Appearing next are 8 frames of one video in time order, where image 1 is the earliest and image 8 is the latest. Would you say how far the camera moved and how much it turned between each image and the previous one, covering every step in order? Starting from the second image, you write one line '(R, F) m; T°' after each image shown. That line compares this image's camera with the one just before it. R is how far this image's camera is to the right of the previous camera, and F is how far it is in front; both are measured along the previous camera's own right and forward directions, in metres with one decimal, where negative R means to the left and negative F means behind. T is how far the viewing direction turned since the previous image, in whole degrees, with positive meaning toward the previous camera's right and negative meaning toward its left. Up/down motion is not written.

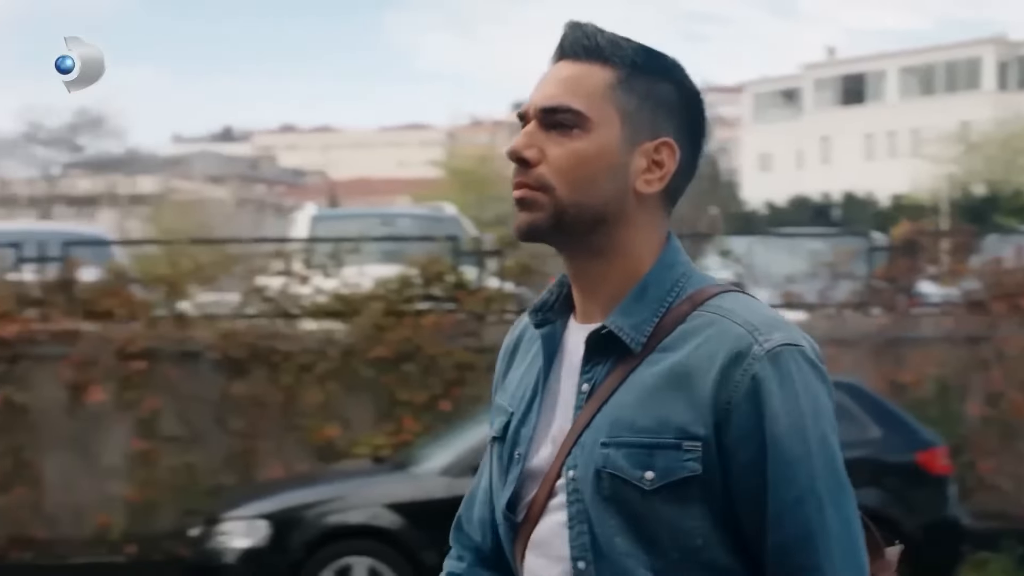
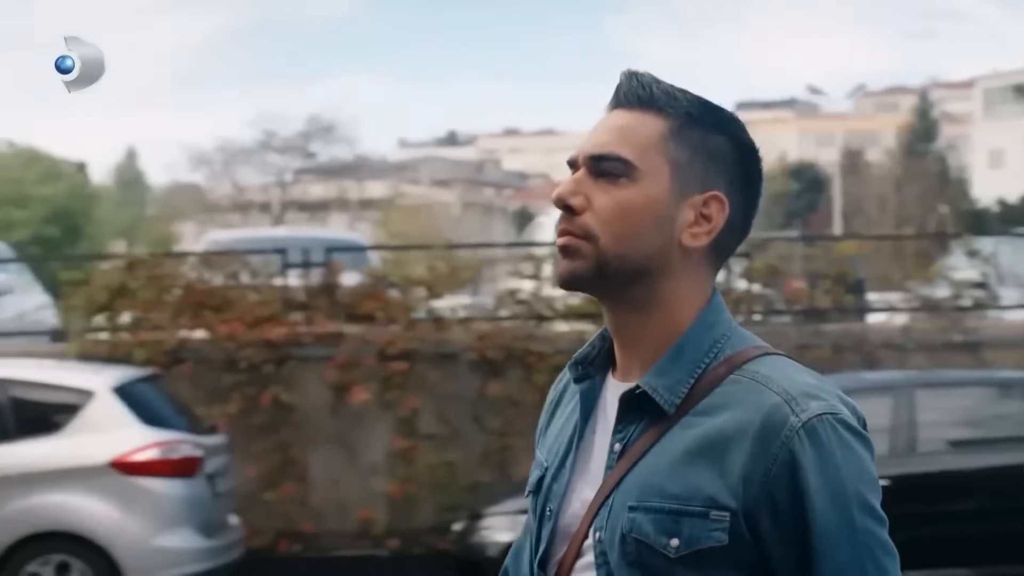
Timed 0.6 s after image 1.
(+0.4, -0.1) m; -9°
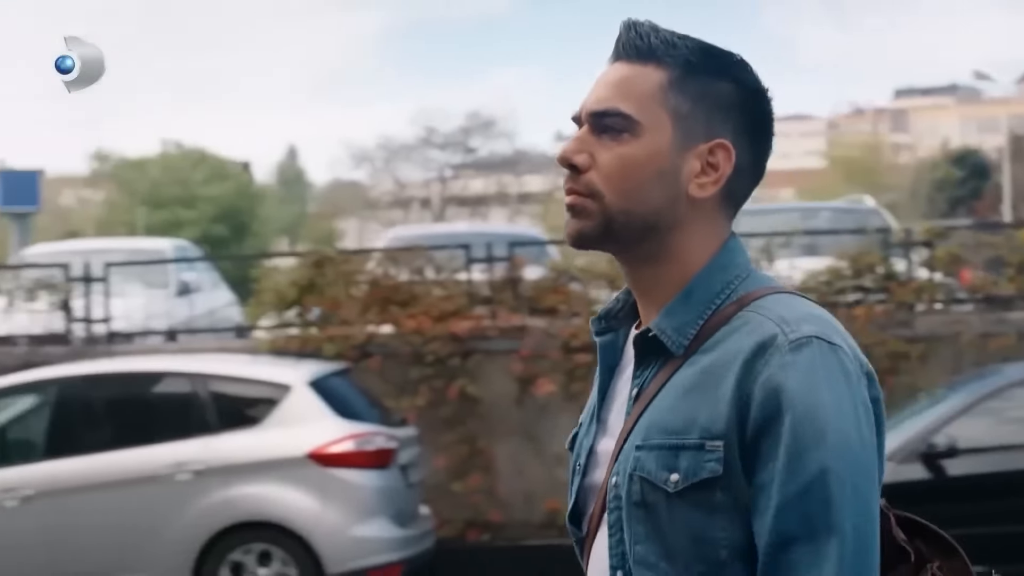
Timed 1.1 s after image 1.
(+0.3, -0.1) m; -7°
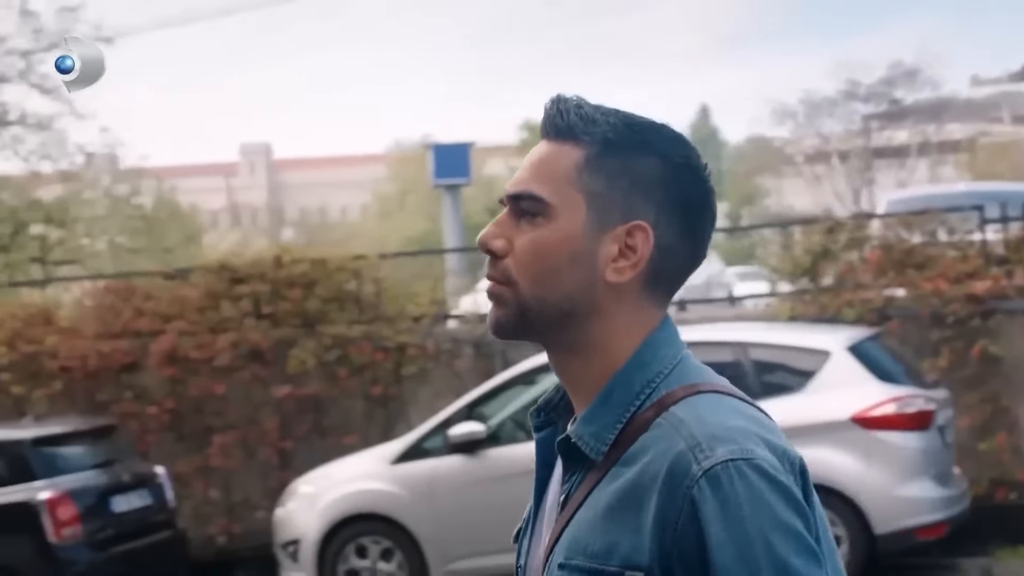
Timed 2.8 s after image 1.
(+0.8, -0.1) m; -18°
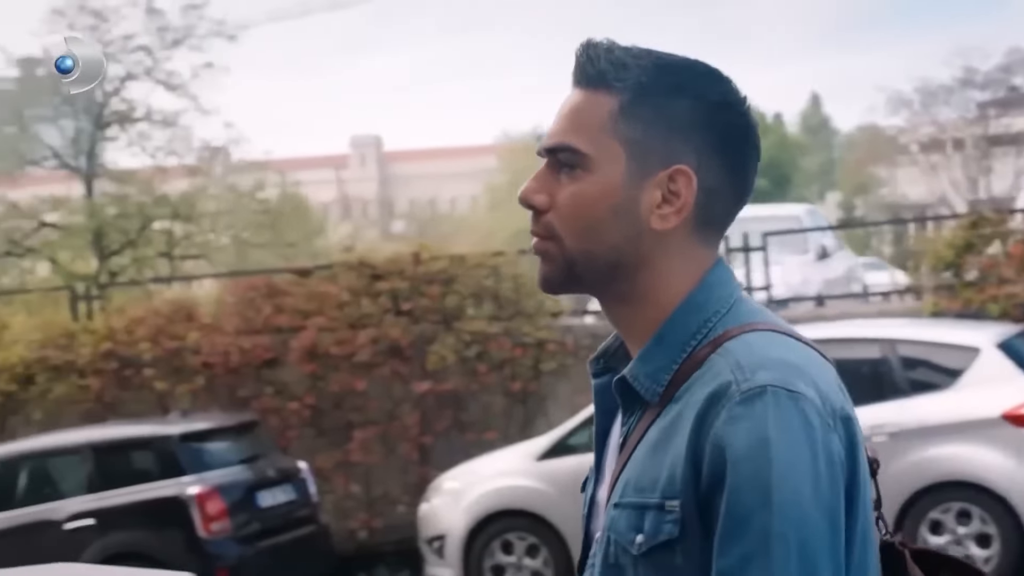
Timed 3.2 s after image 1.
(+0.1, 0.0) m; -4°
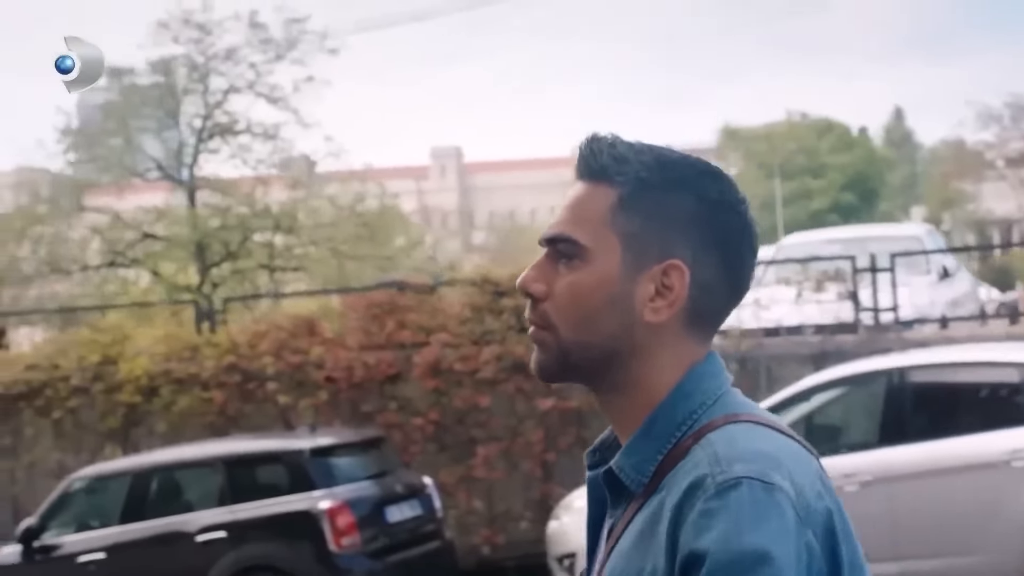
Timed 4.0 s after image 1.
(+0.2, 0.0) m; -4°
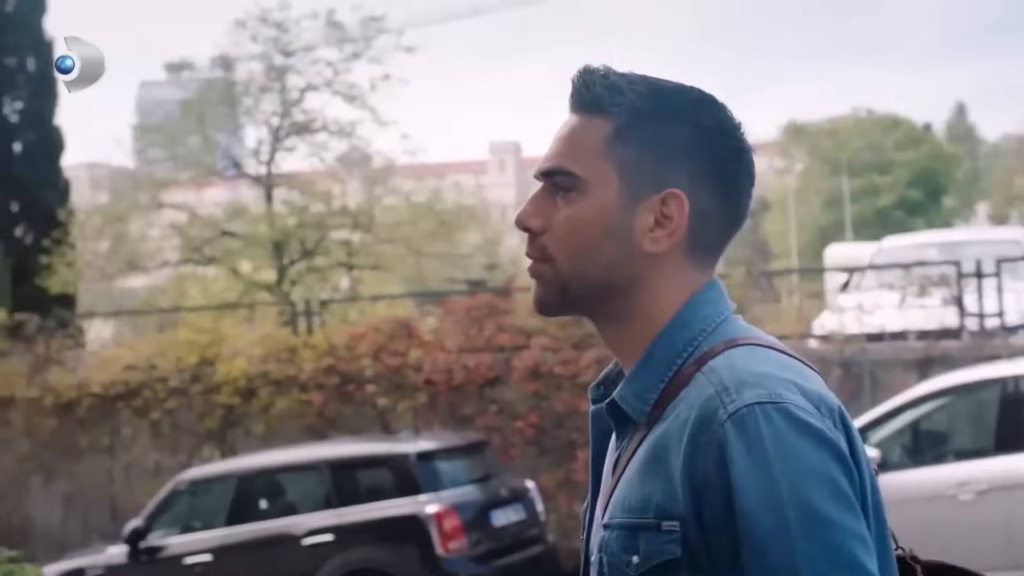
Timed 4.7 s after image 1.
(+0.1, 0.0) m; -4°
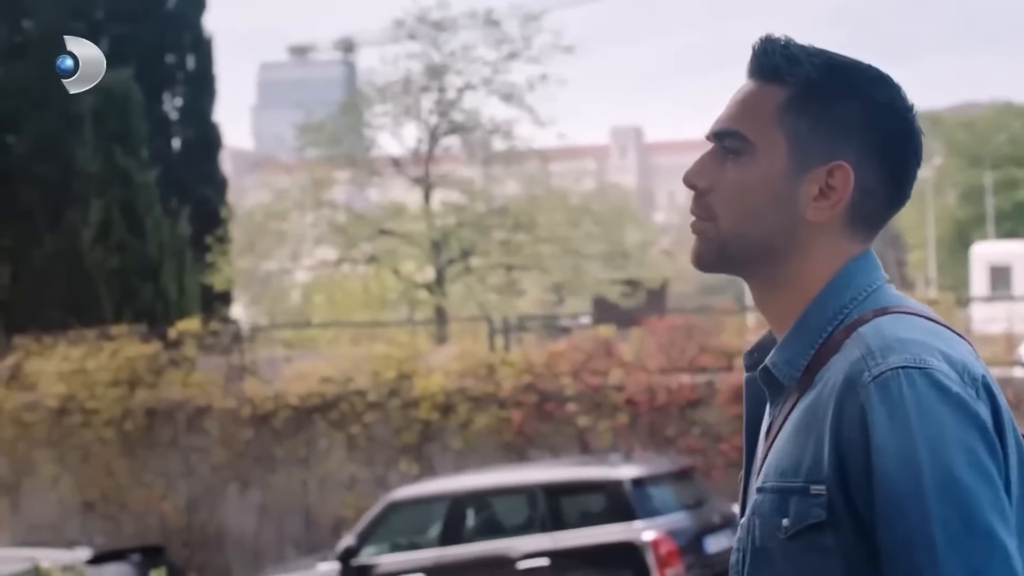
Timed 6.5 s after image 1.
(+0.3, +0.1) m; -7°
